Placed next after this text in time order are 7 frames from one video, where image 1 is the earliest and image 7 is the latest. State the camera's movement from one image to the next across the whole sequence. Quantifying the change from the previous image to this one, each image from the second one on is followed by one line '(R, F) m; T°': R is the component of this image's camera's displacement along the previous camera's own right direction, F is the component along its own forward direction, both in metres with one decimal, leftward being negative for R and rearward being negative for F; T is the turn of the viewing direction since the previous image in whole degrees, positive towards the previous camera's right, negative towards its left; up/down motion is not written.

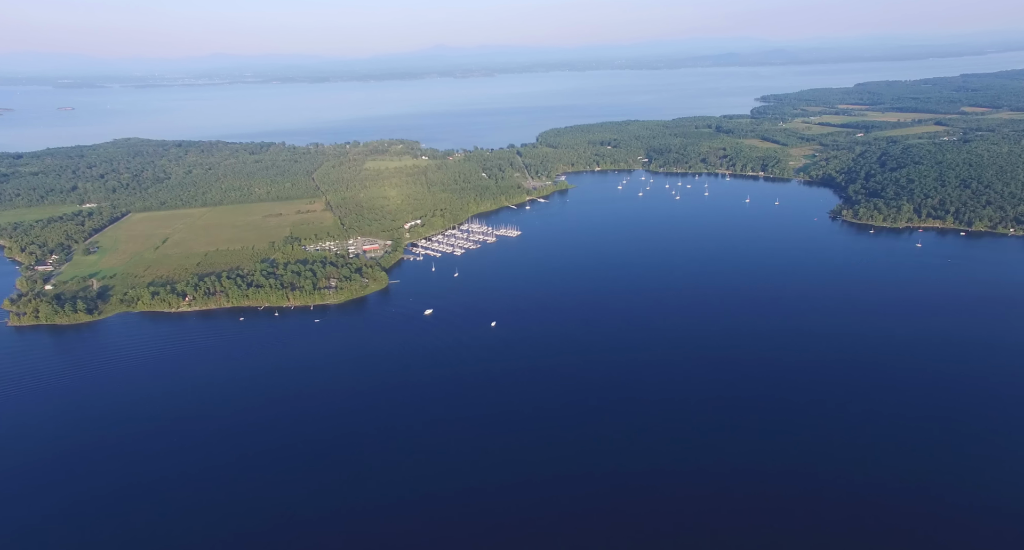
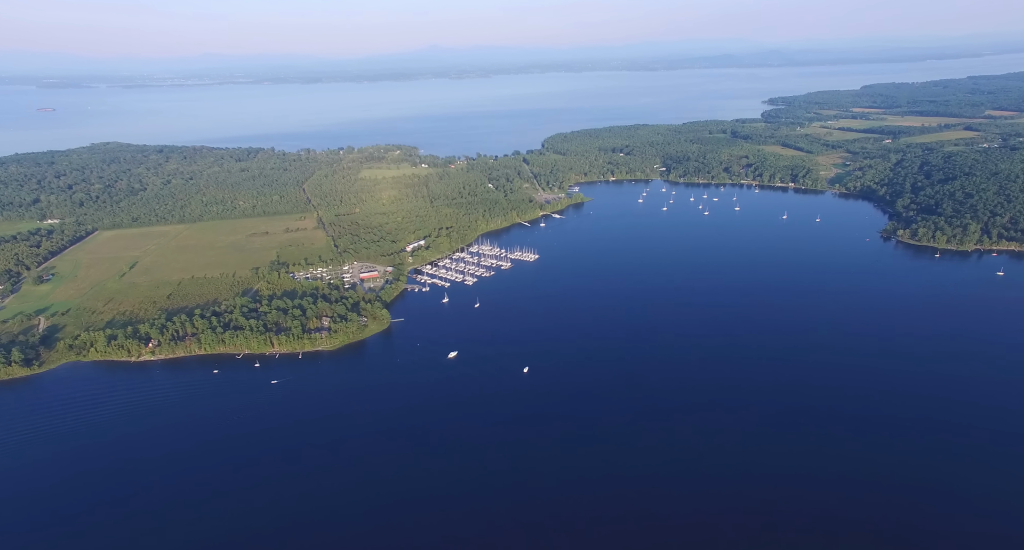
(-2.1, +6.8) m; +1°
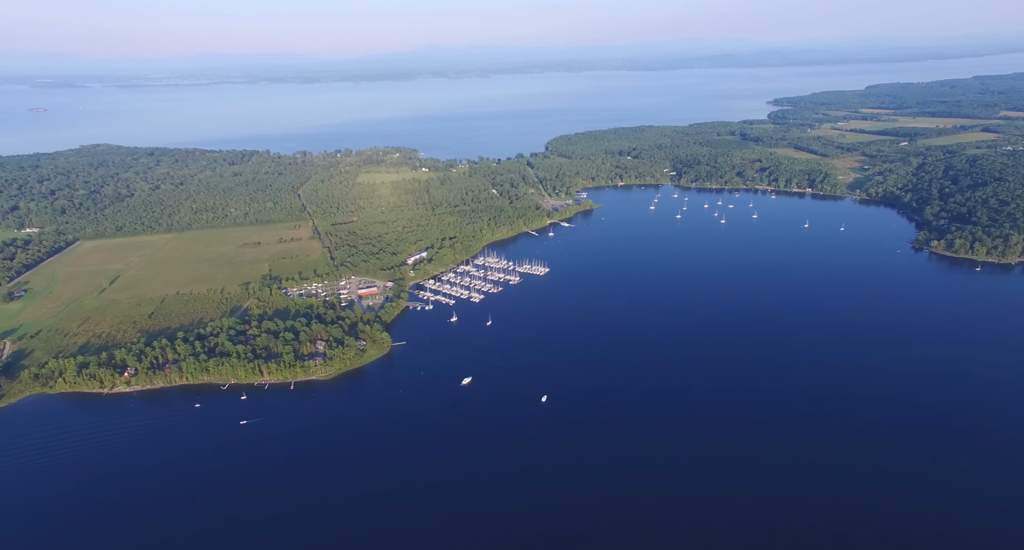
(-0.9, +3.4) m; 0°
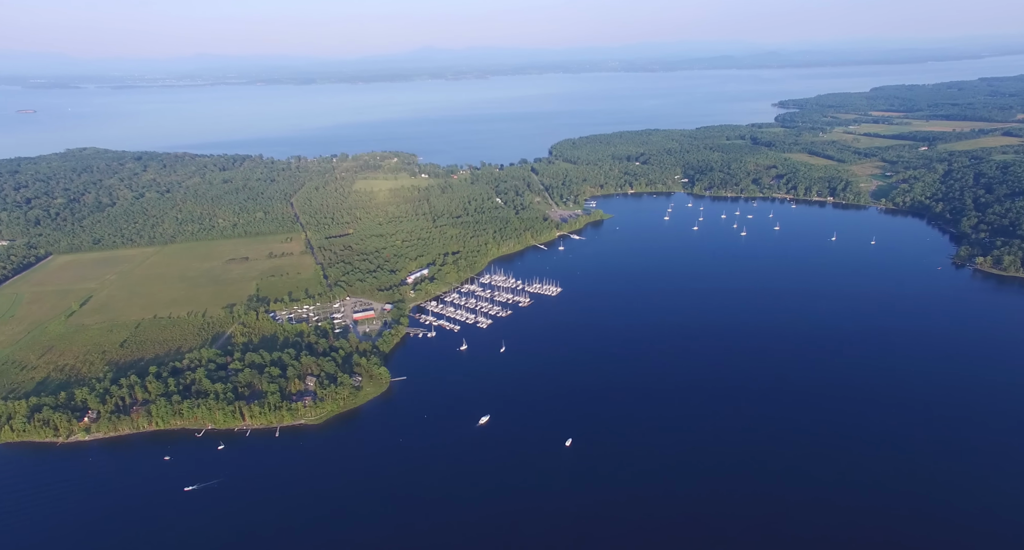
(-0.9, +3.9) m; 0°
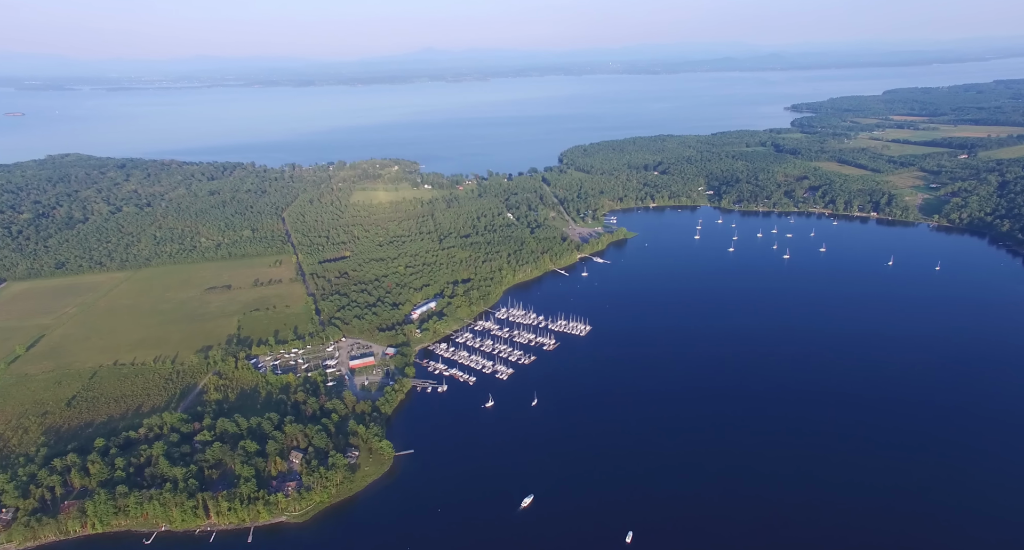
(-1.5, +6.1) m; 0°
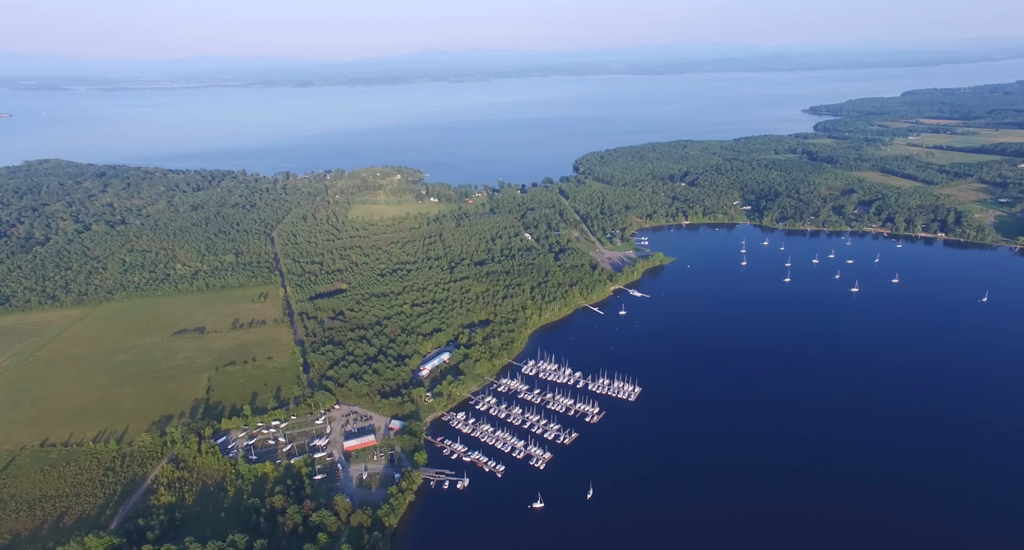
(-1.8, +7.3) m; 0°
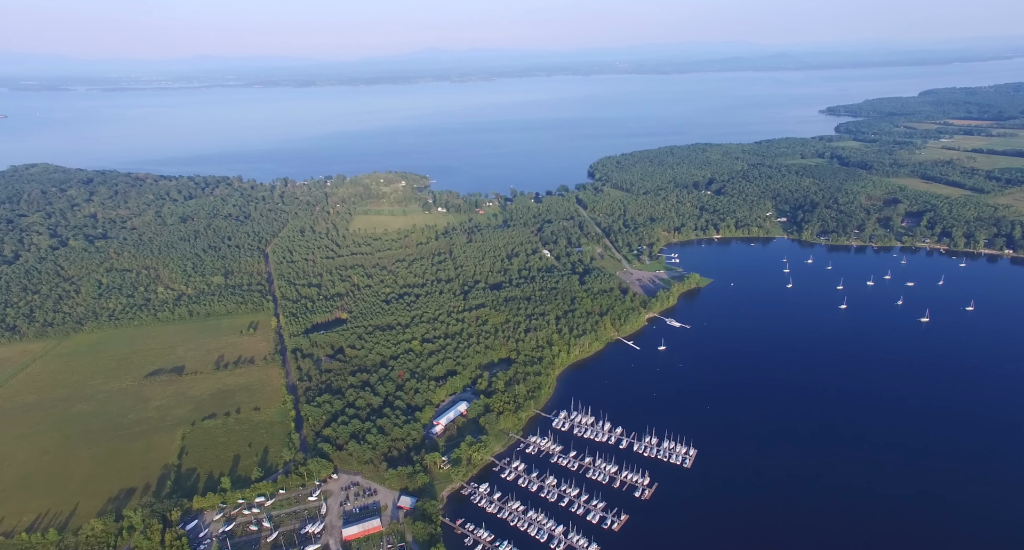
(-1.3, +5.2) m; 0°
